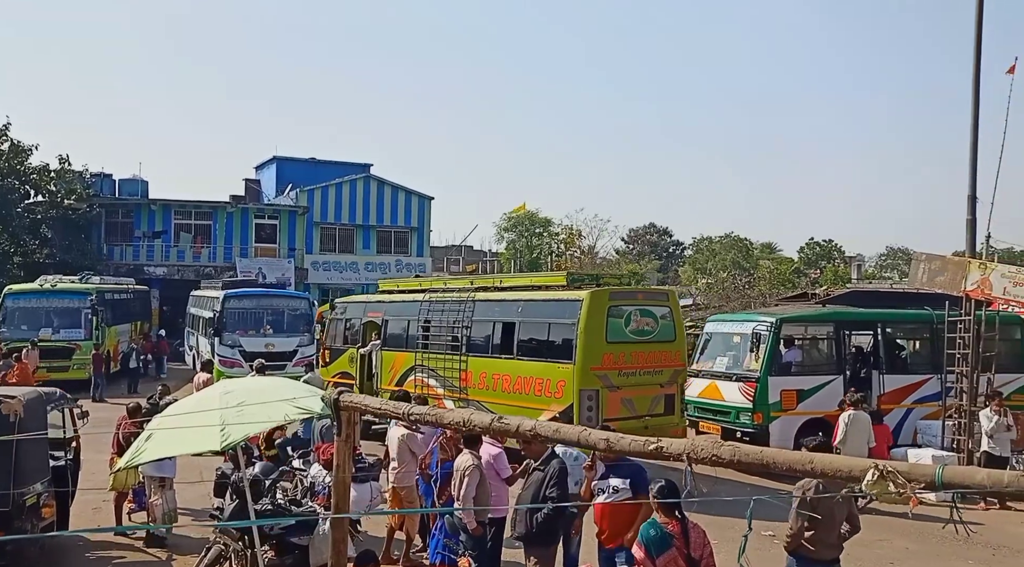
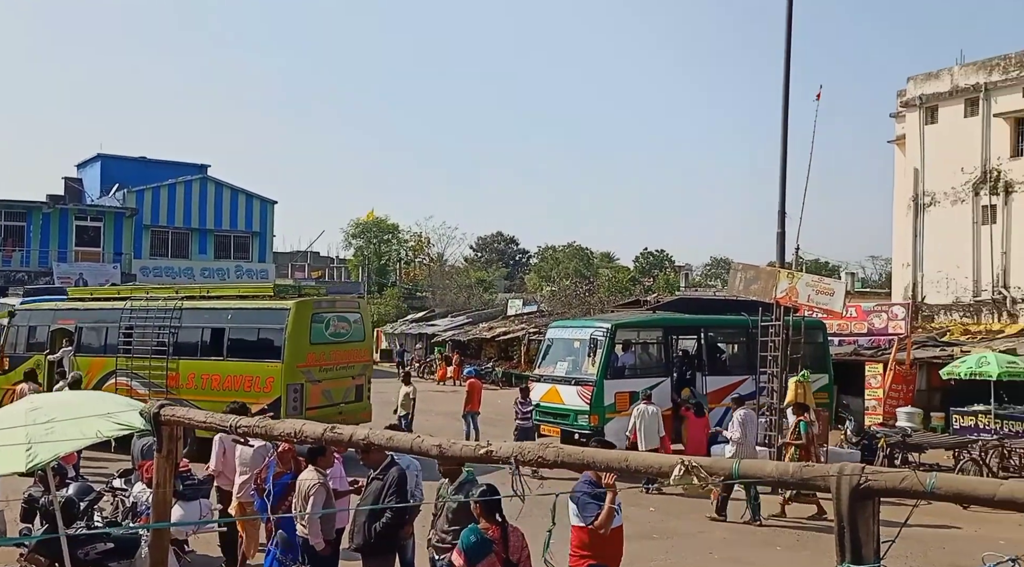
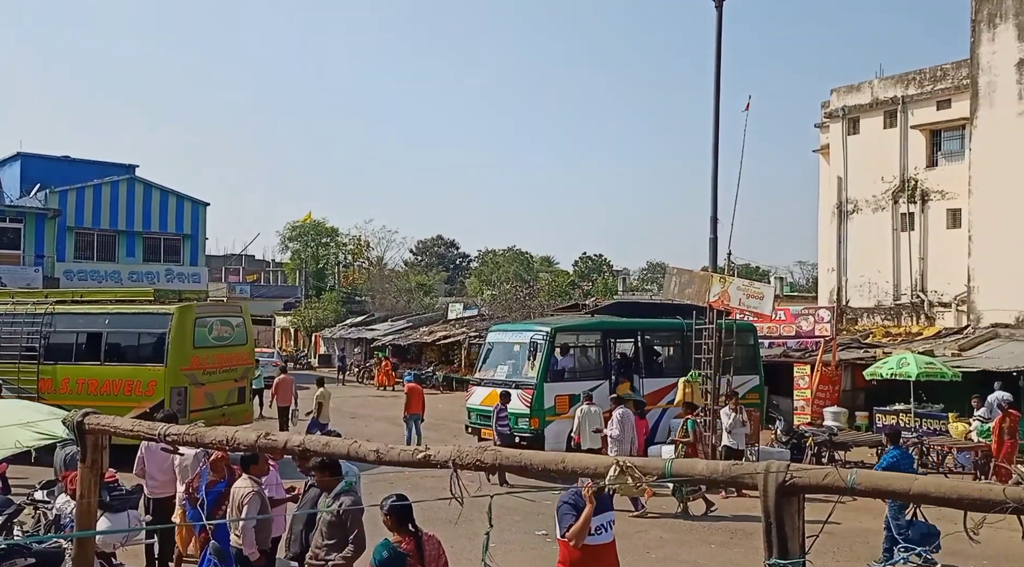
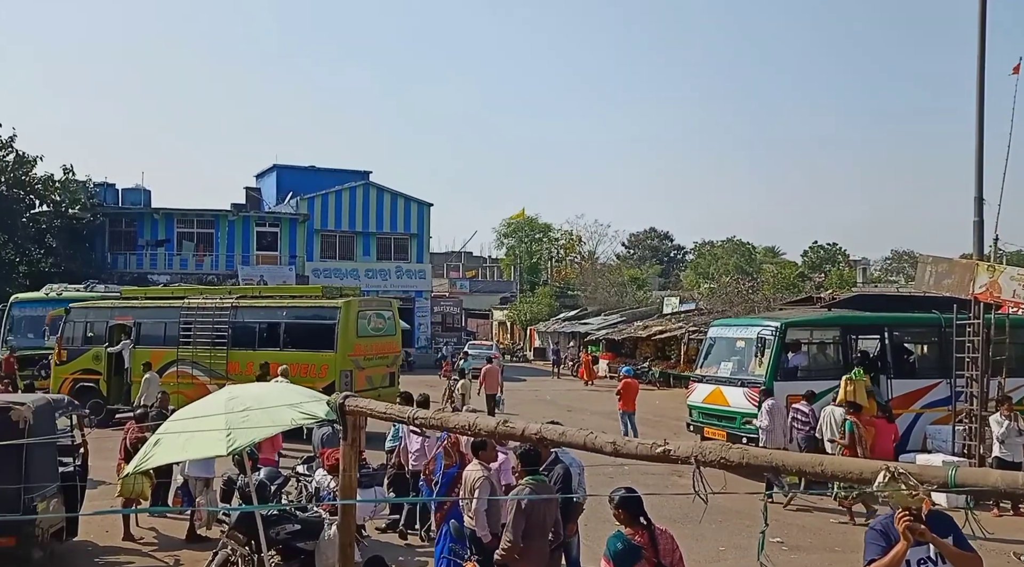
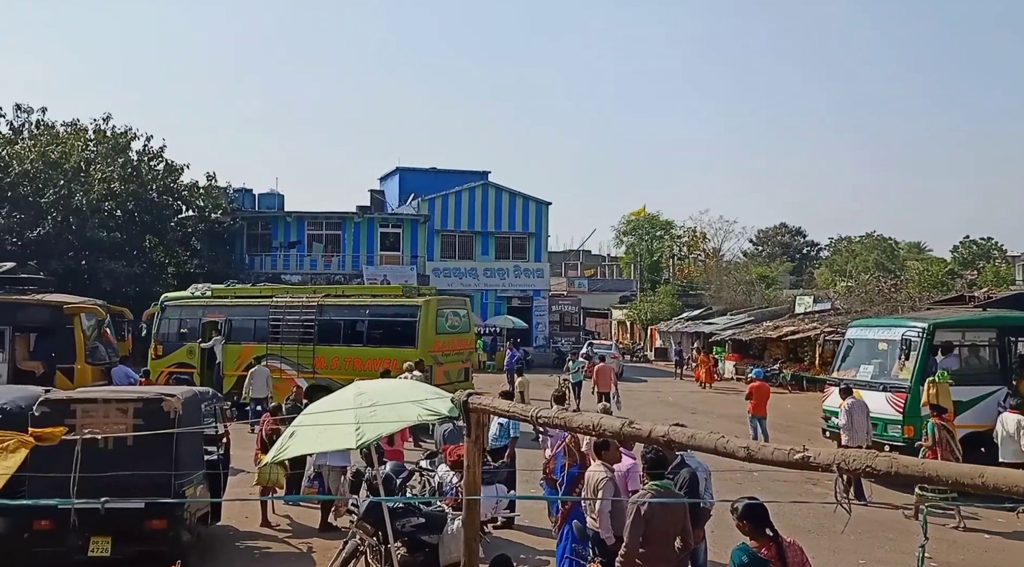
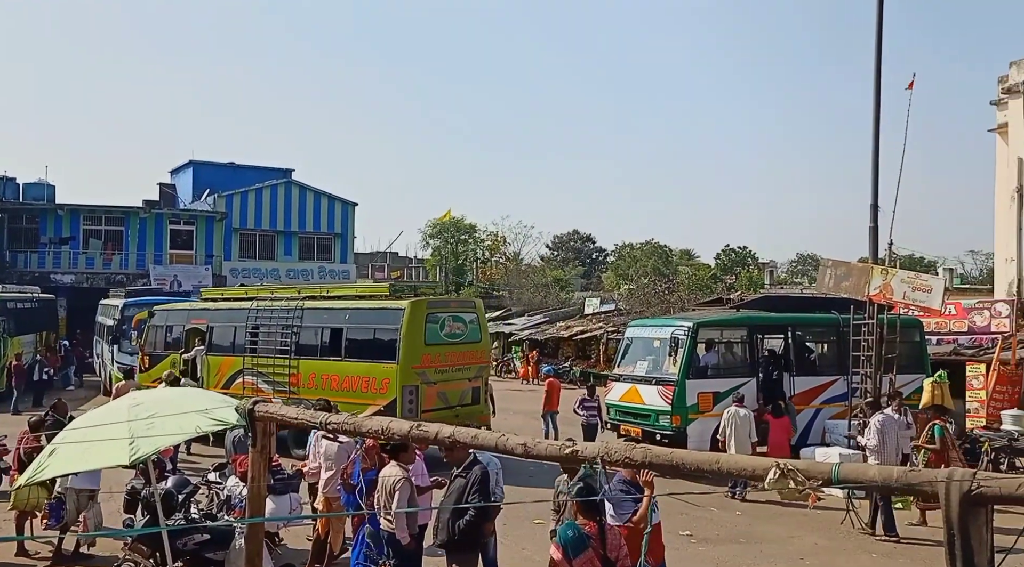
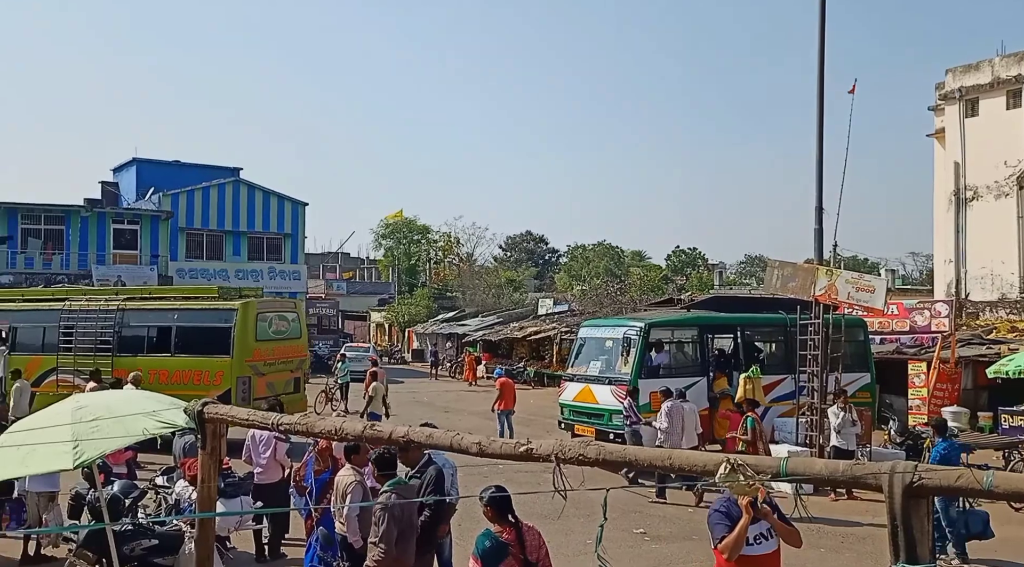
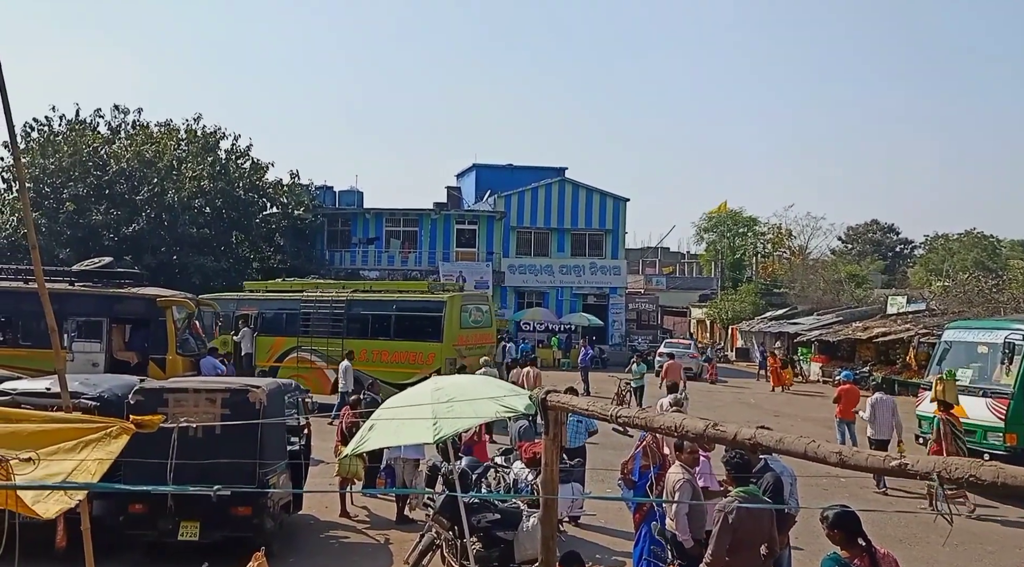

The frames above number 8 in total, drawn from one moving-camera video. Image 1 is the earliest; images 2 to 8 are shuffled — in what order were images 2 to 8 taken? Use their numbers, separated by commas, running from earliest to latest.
6, 2, 3, 7, 4, 5, 8
